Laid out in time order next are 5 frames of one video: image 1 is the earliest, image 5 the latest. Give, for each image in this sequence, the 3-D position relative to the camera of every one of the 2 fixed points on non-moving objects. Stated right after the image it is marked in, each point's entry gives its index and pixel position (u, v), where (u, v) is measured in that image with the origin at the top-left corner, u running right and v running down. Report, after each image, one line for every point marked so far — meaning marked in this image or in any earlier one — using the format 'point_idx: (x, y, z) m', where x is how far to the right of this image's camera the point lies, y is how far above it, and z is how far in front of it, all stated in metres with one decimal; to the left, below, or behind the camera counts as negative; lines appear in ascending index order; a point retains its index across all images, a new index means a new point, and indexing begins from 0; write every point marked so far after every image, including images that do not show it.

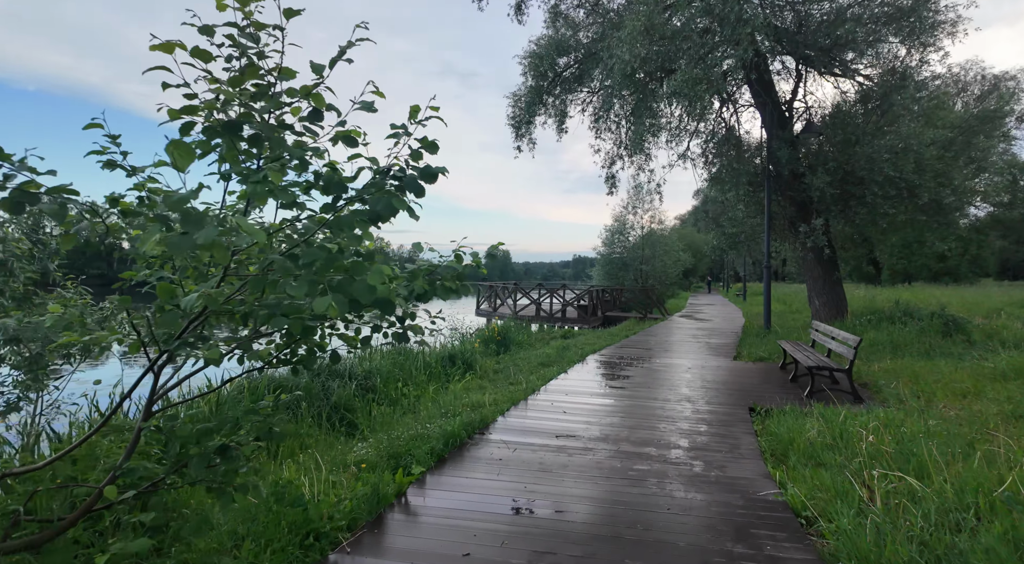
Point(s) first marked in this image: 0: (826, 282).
0: (+5.8, 0.0, +11.3) m
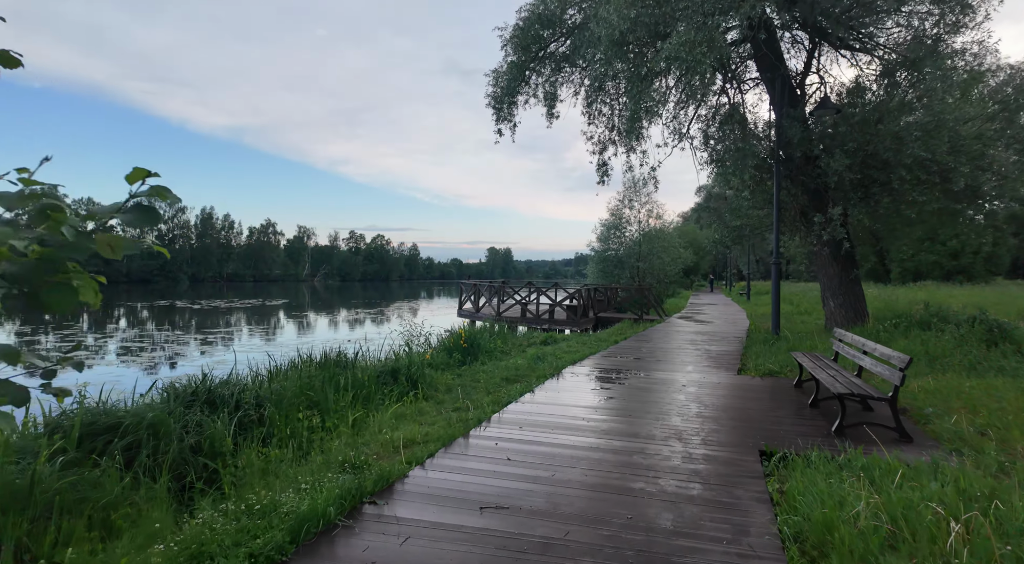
0: (+5.4, 0.0, +10.0) m
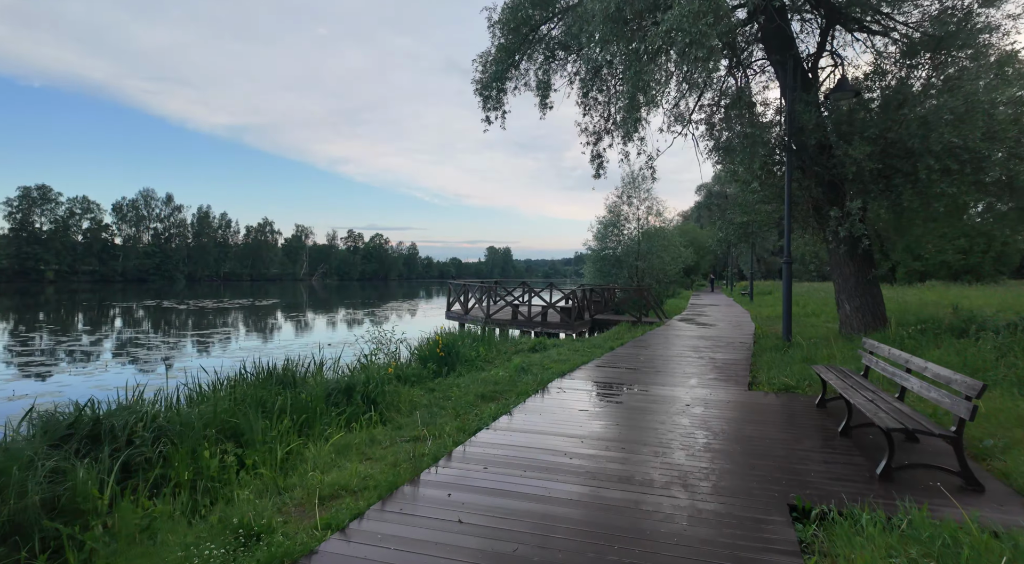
0: (+5.2, 0.0, +9.1) m
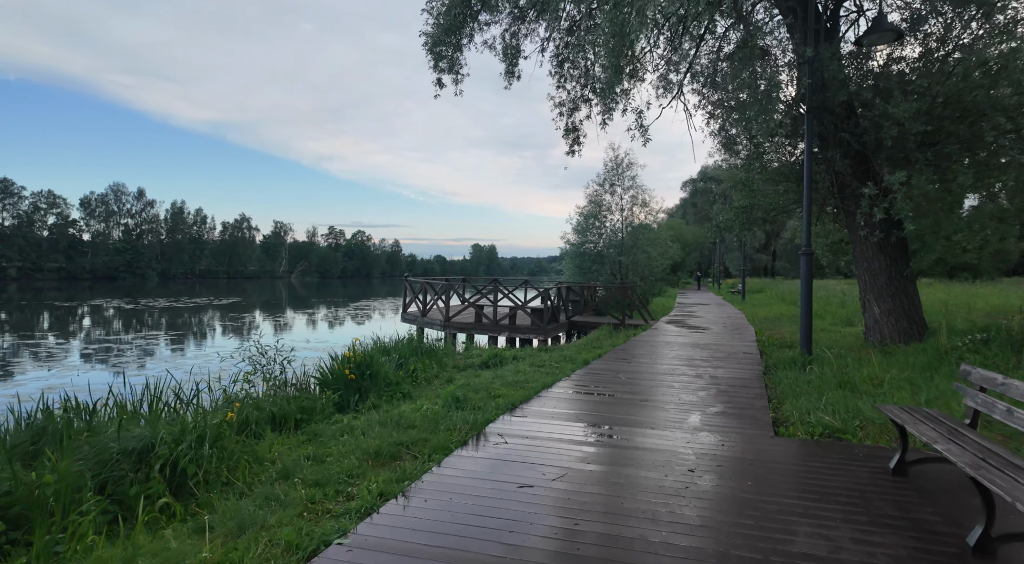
0: (+4.6, 0.0, +7.3) m
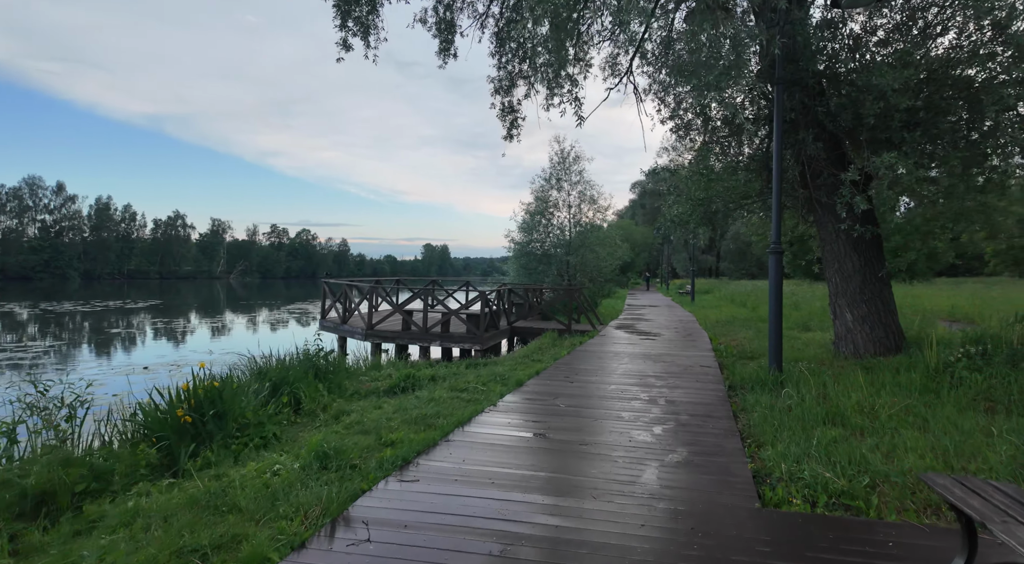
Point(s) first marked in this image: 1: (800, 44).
0: (+3.7, 0.0, +6.3) m
1: (+2.8, +2.3, +5.8) m
